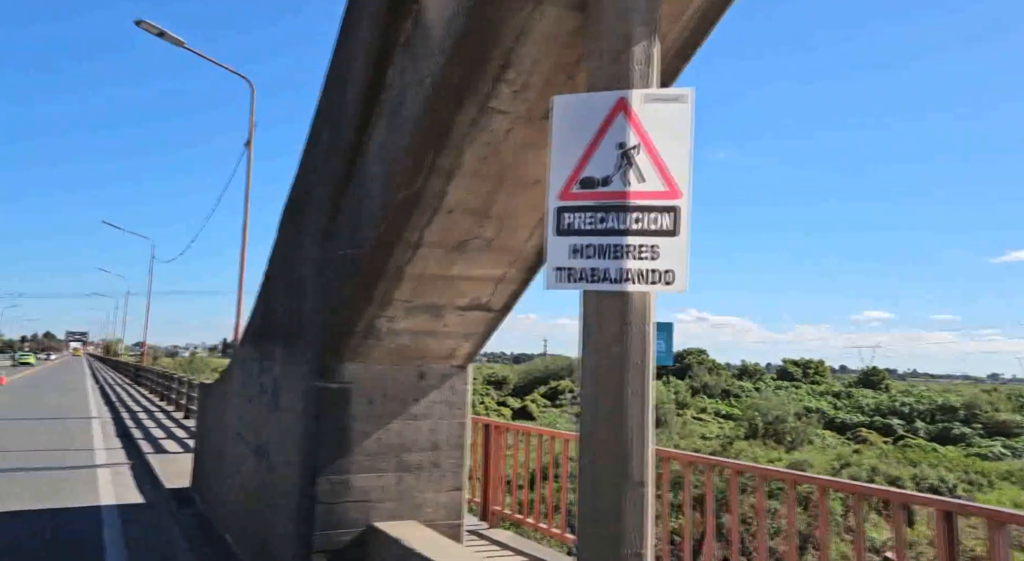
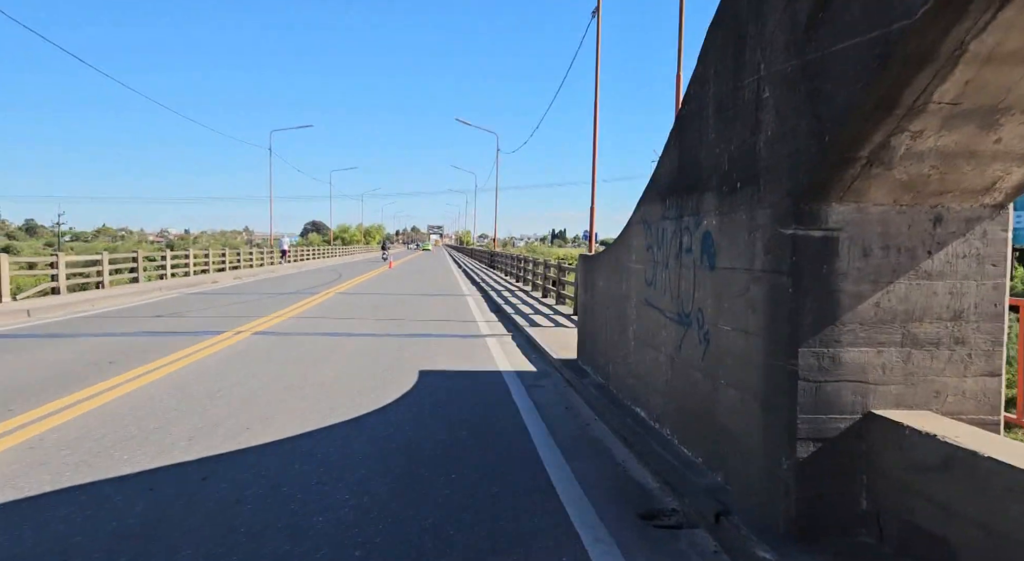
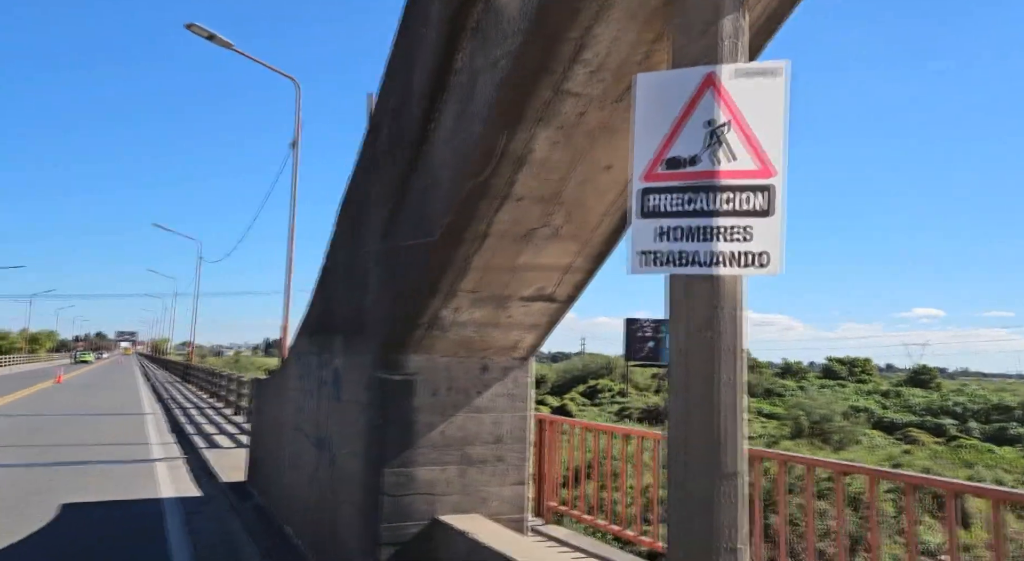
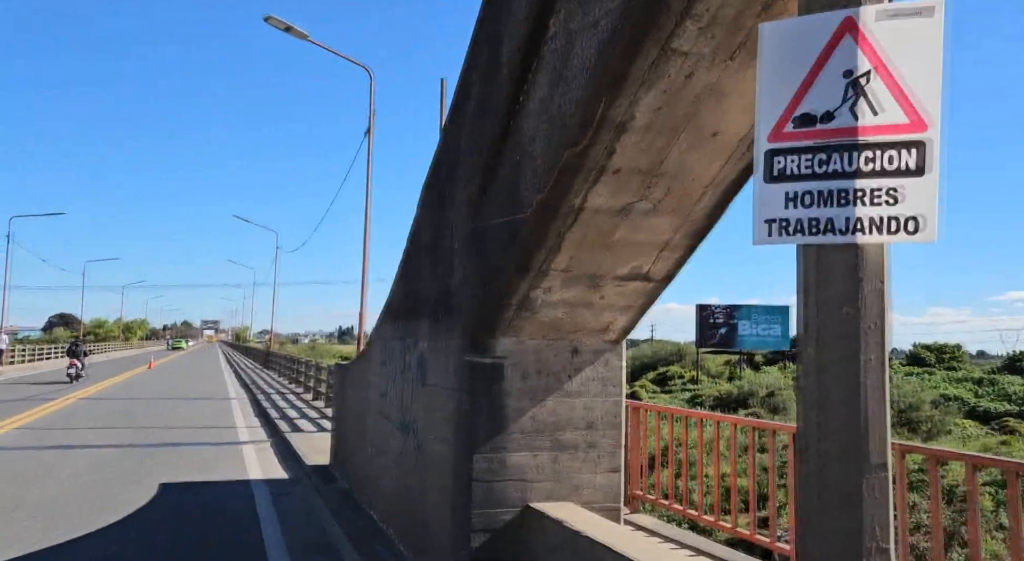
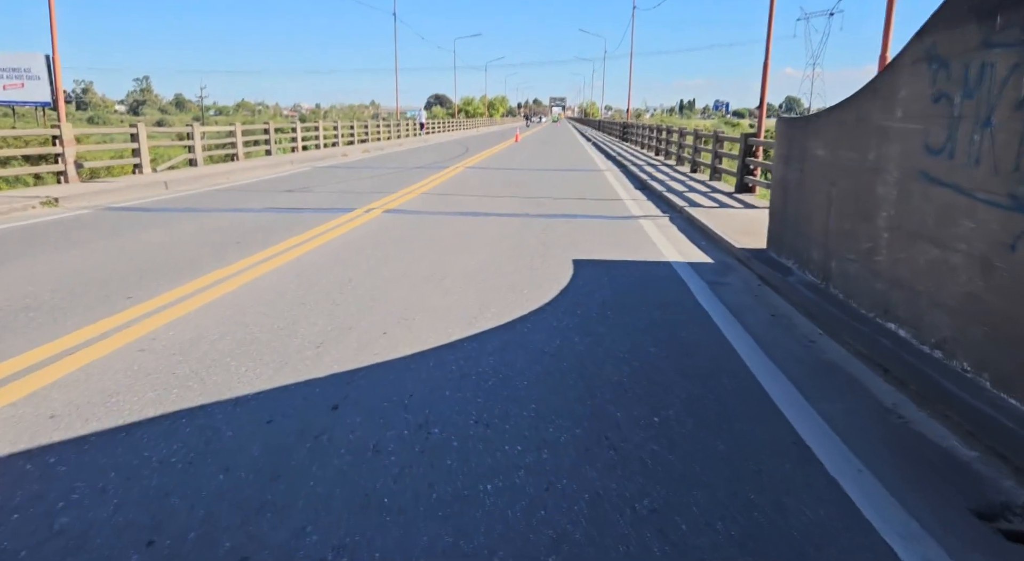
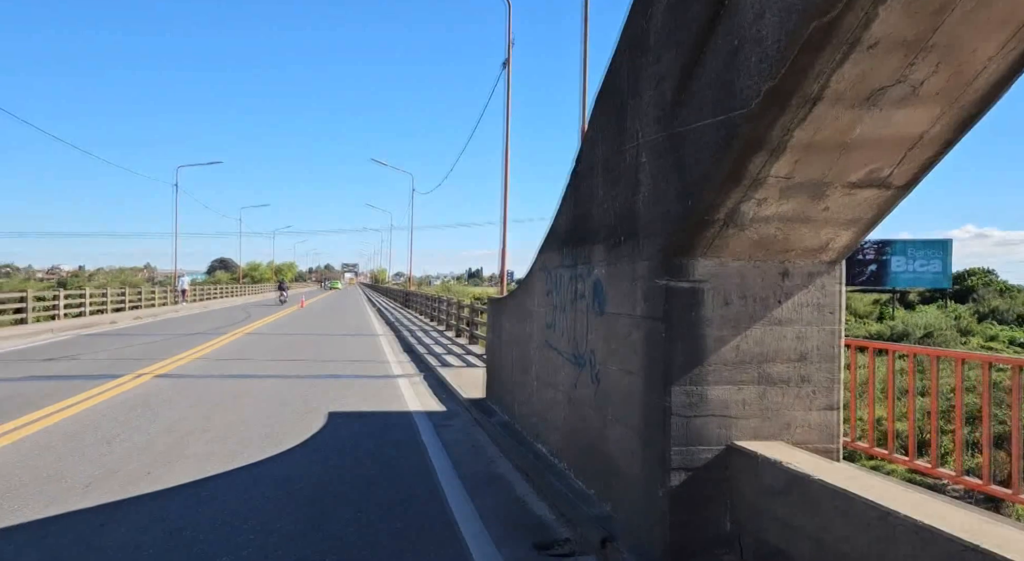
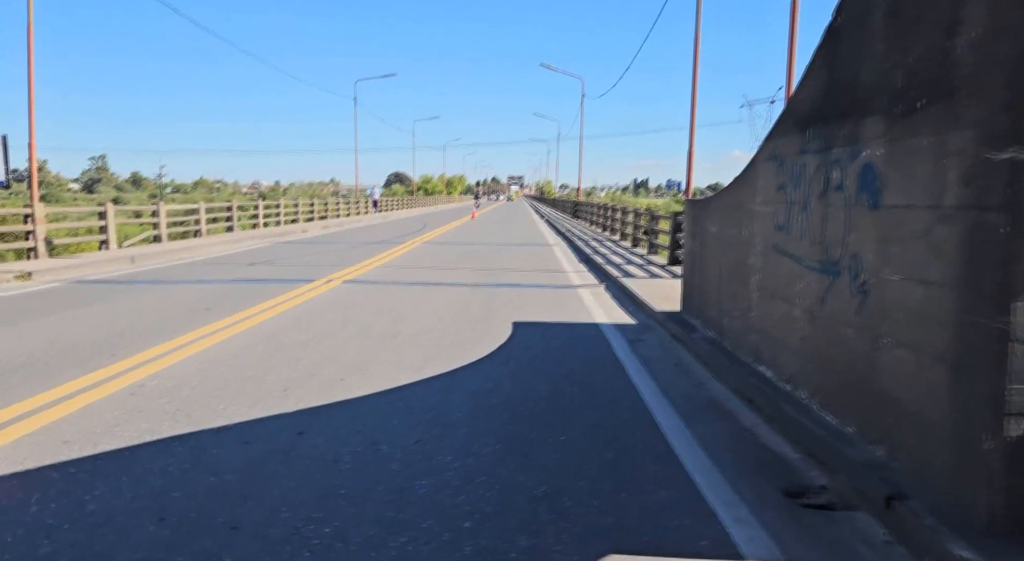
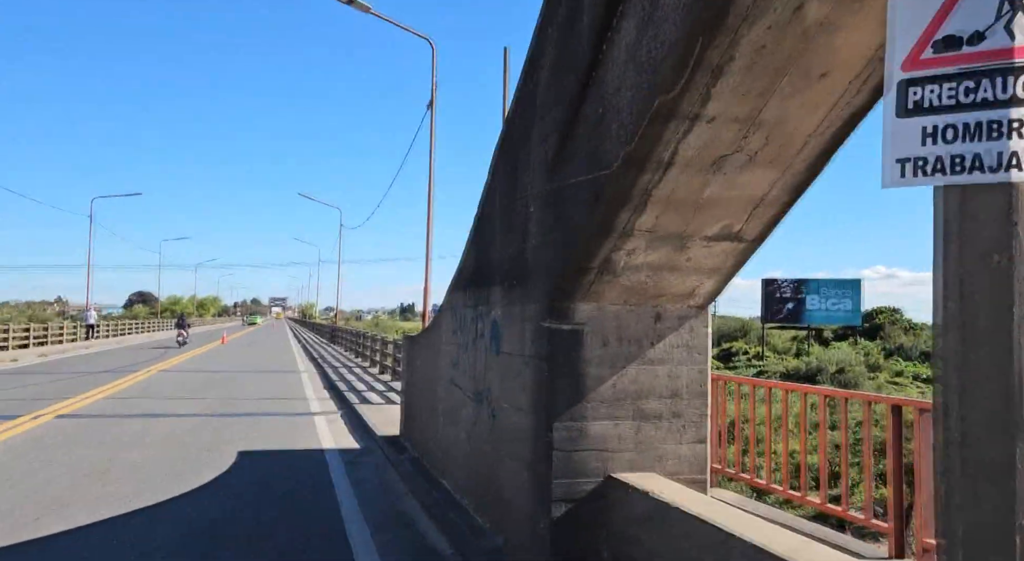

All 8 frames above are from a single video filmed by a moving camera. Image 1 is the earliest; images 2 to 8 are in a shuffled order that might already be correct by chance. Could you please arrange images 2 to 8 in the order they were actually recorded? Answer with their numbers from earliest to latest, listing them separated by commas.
3, 4, 8, 6, 2, 7, 5
